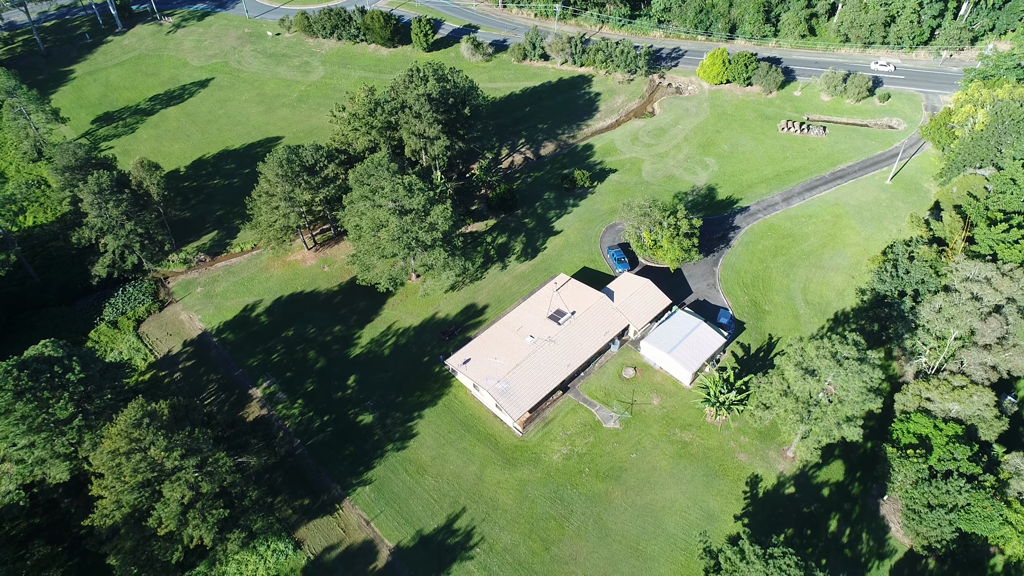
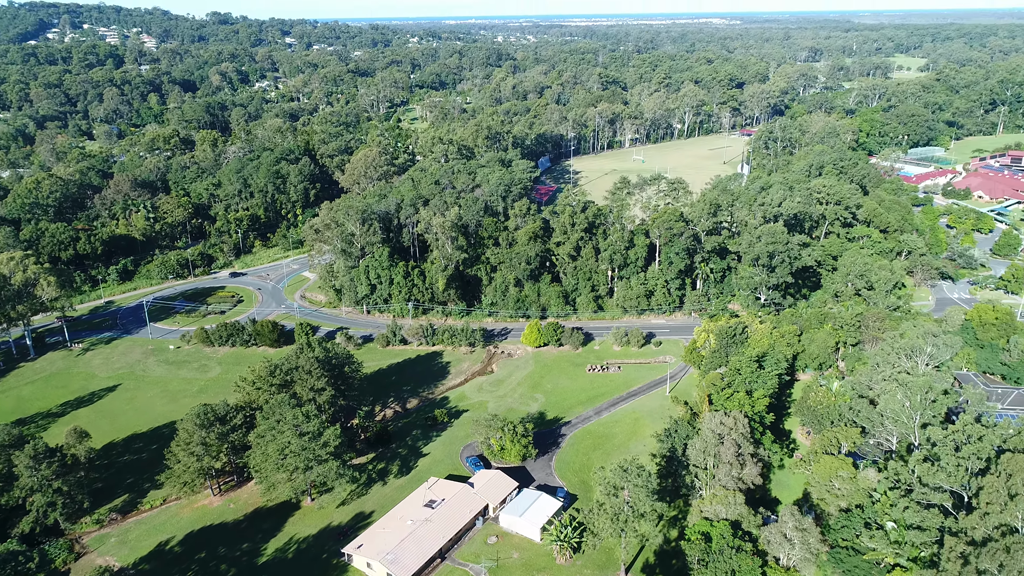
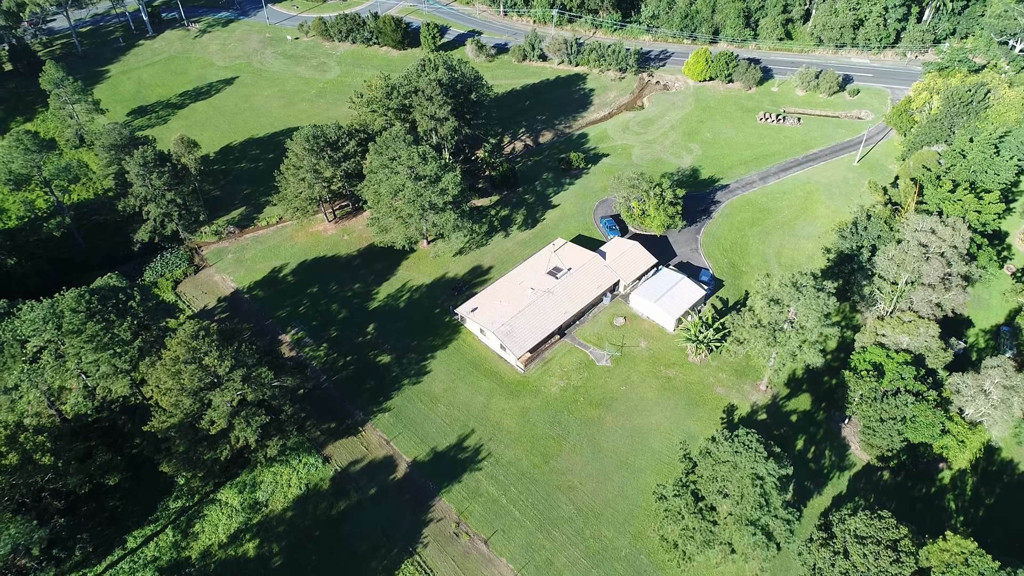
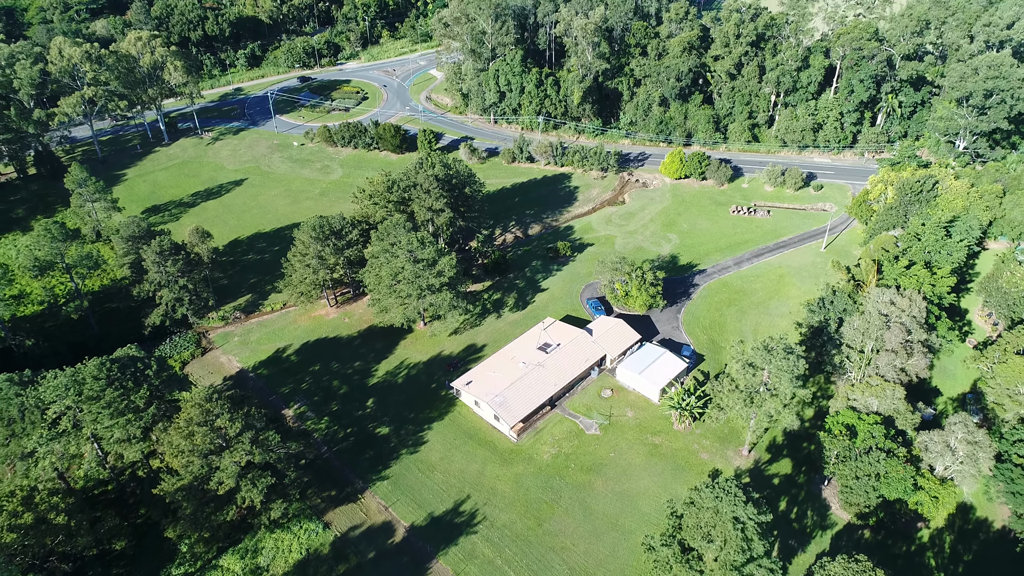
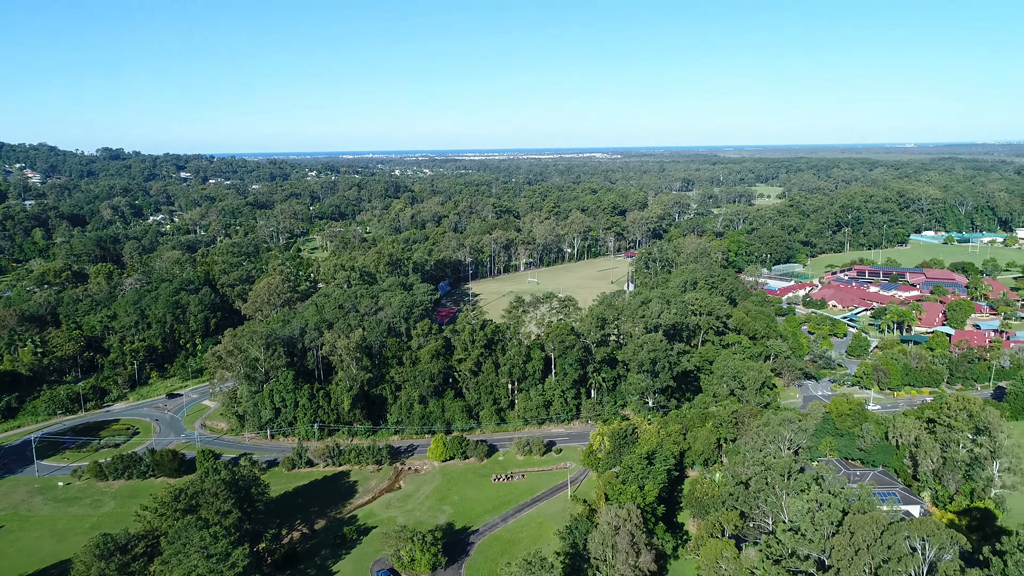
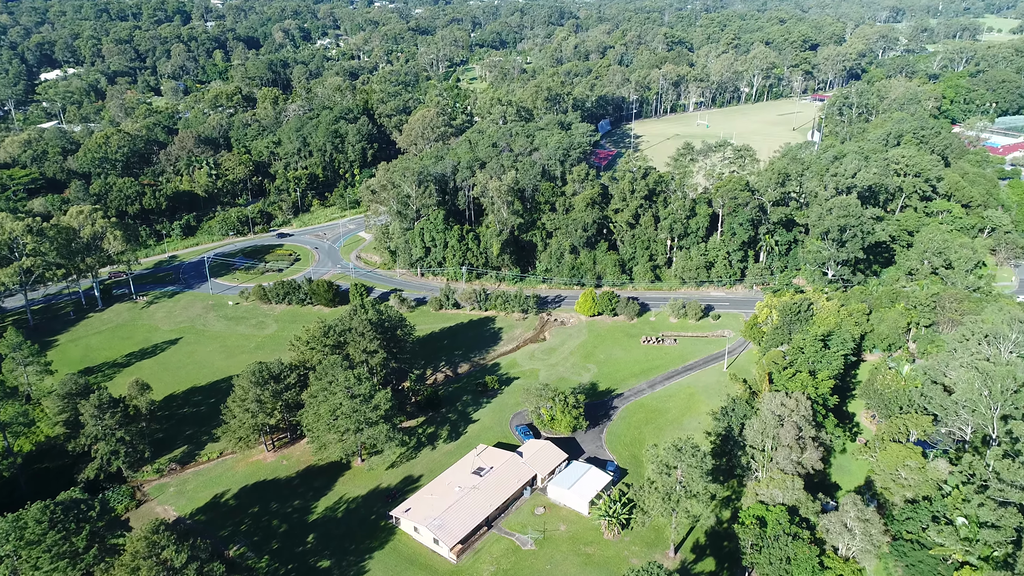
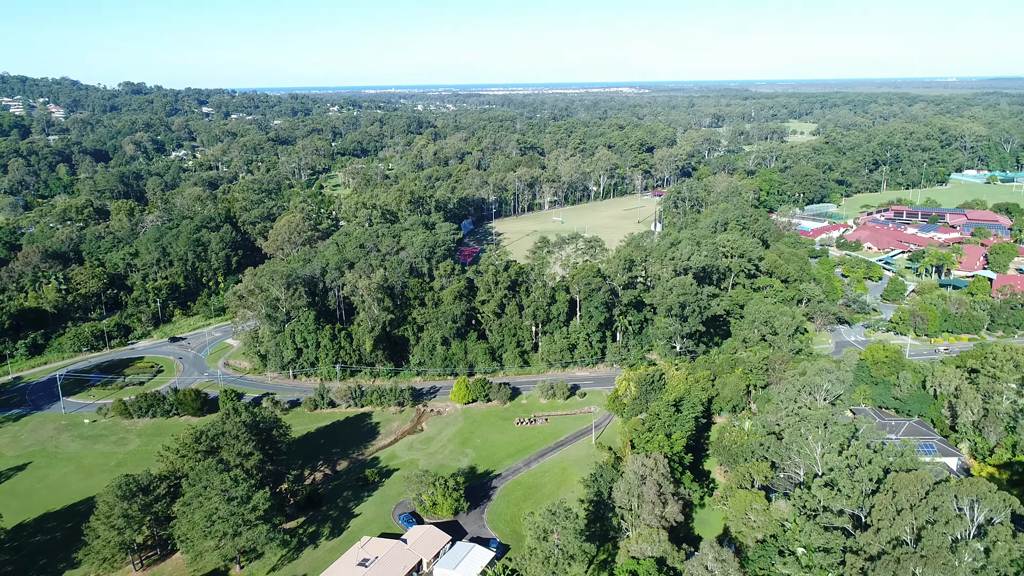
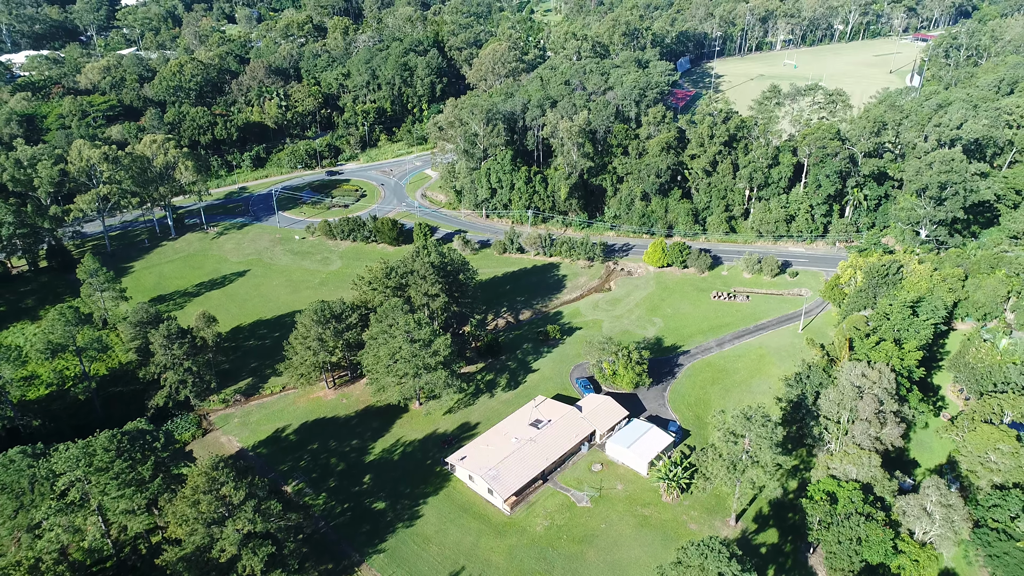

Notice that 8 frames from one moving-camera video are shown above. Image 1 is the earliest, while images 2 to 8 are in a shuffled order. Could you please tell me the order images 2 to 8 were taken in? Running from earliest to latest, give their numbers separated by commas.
3, 4, 8, 6, 2, 7, 5
